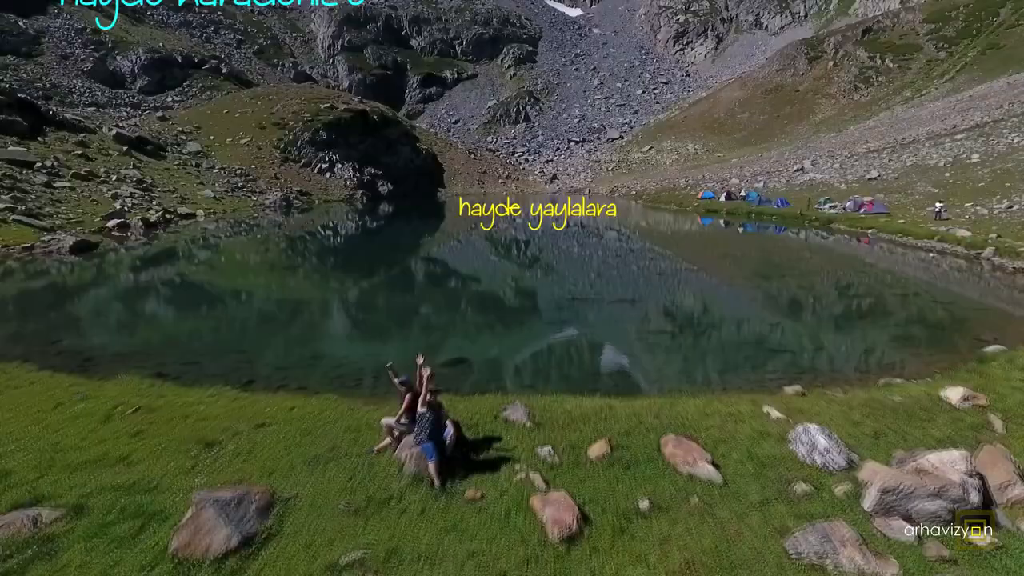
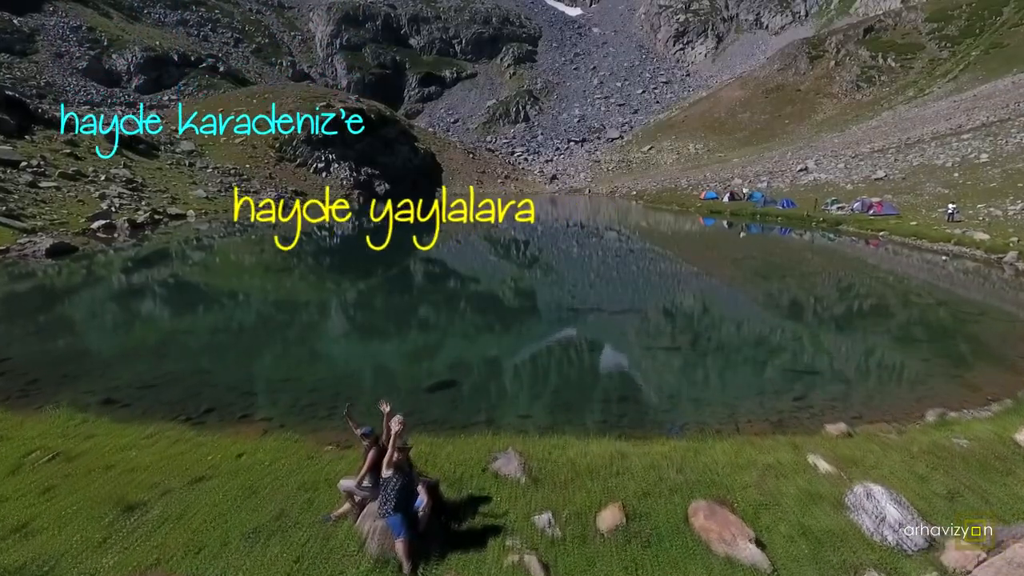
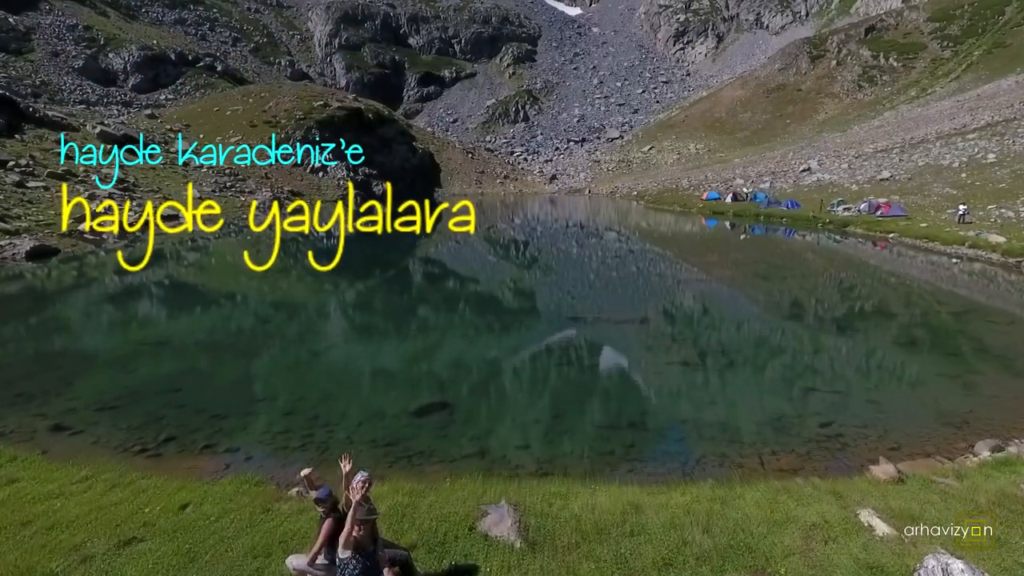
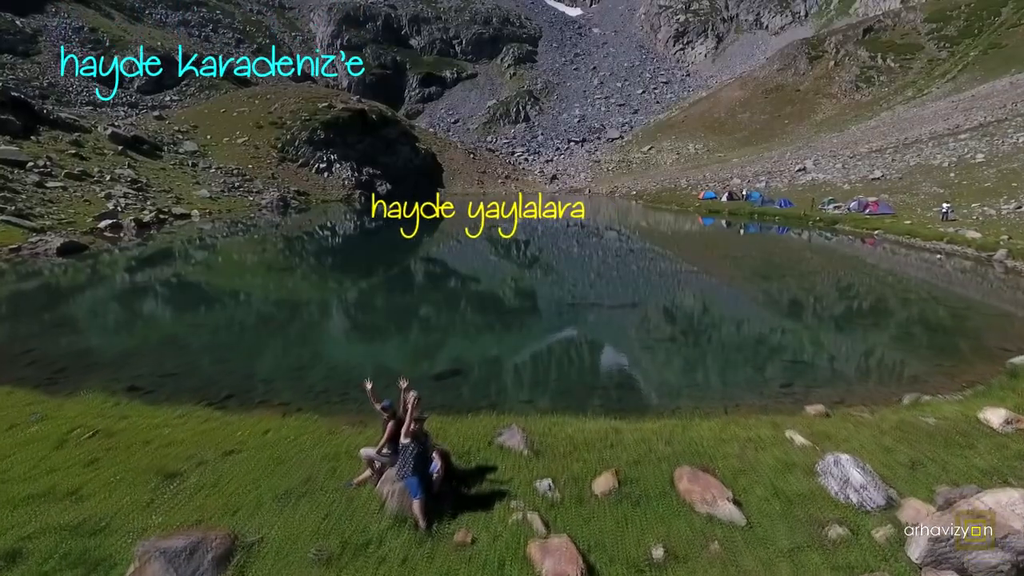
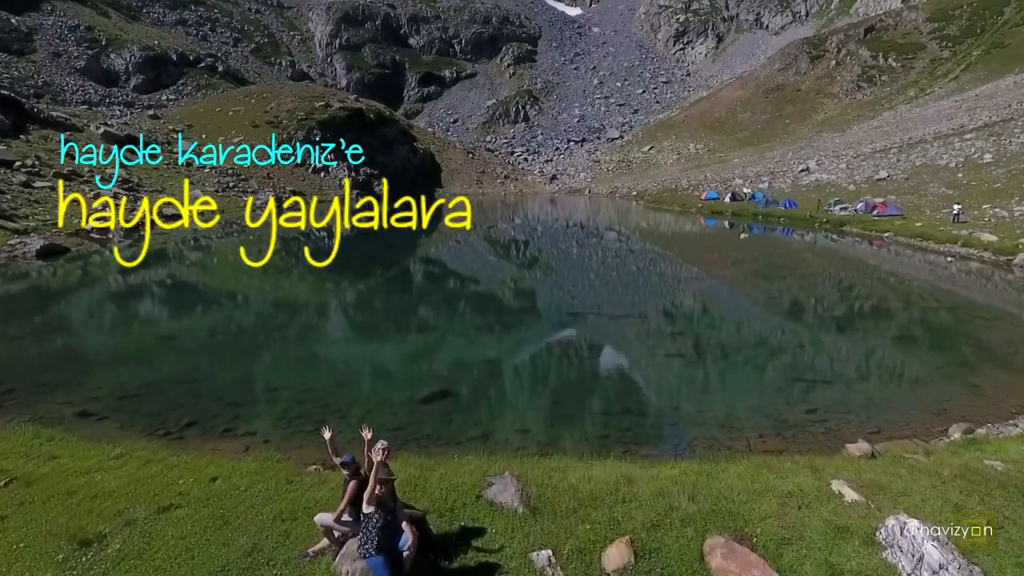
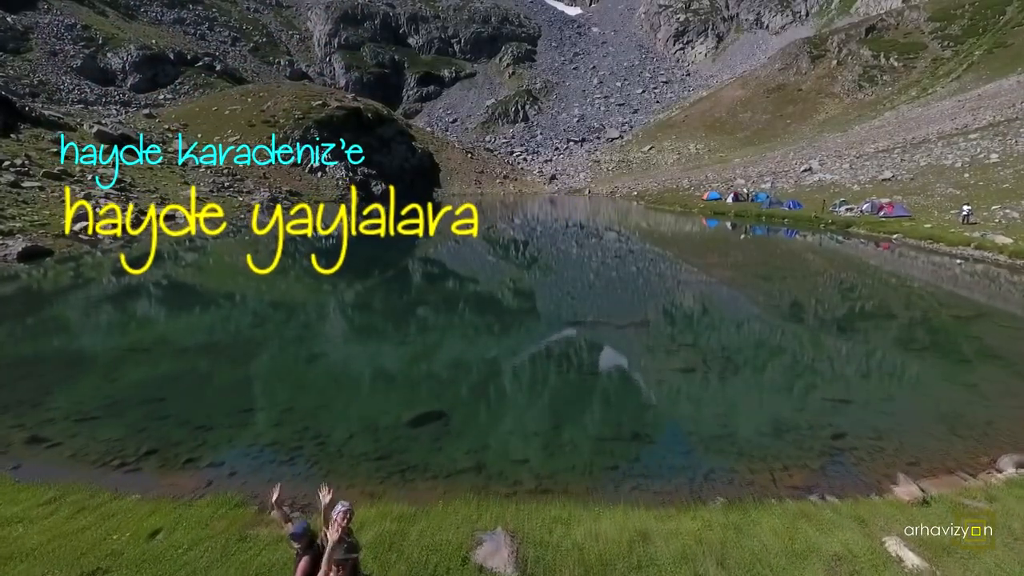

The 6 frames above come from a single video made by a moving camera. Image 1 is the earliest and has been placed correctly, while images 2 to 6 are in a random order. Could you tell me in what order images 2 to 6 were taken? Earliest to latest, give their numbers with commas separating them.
4, 2, 5, 3, 6
